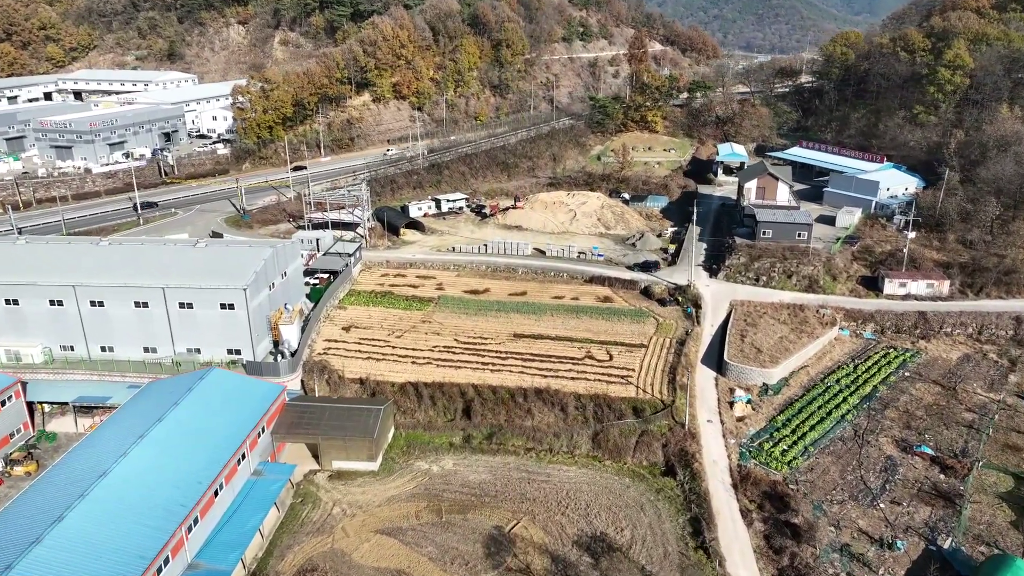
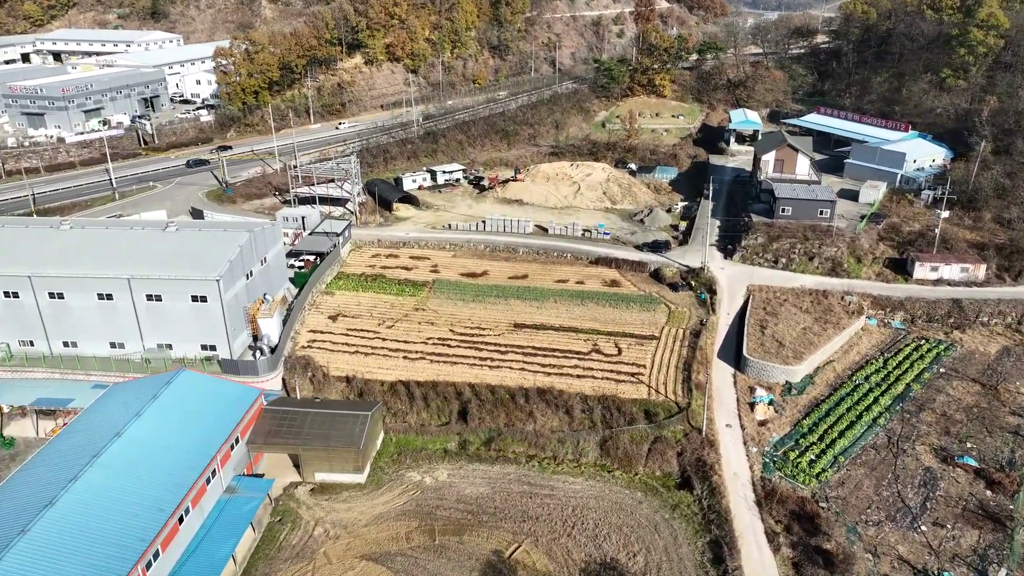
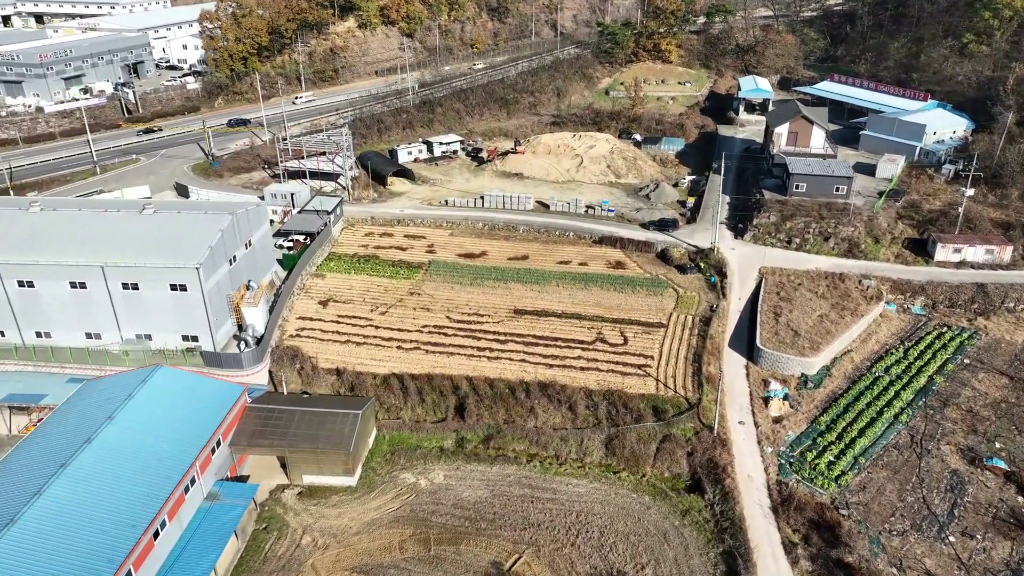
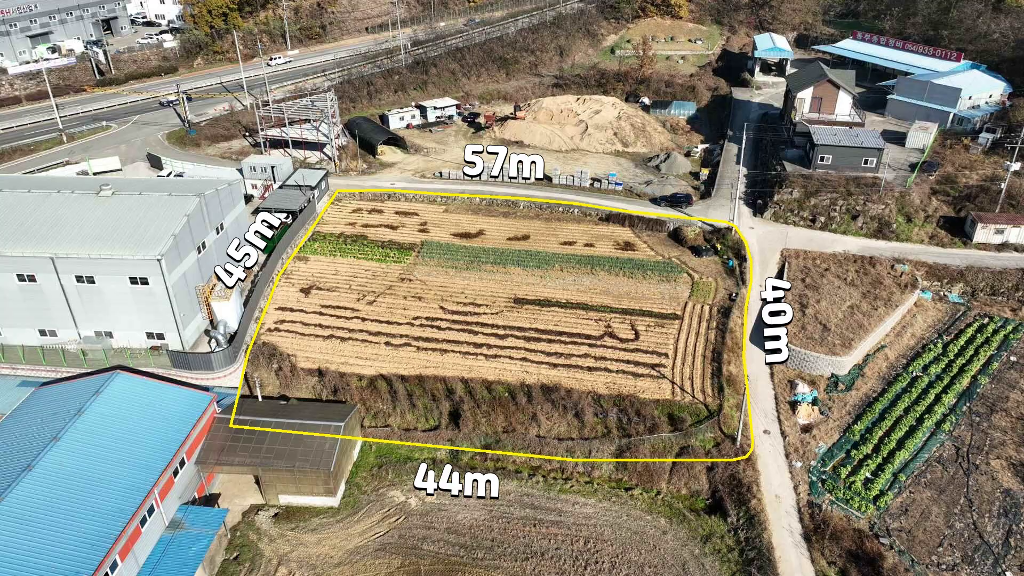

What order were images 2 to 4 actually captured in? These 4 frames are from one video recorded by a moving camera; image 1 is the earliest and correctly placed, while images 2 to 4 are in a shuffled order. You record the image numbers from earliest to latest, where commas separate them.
2, 3, 4
